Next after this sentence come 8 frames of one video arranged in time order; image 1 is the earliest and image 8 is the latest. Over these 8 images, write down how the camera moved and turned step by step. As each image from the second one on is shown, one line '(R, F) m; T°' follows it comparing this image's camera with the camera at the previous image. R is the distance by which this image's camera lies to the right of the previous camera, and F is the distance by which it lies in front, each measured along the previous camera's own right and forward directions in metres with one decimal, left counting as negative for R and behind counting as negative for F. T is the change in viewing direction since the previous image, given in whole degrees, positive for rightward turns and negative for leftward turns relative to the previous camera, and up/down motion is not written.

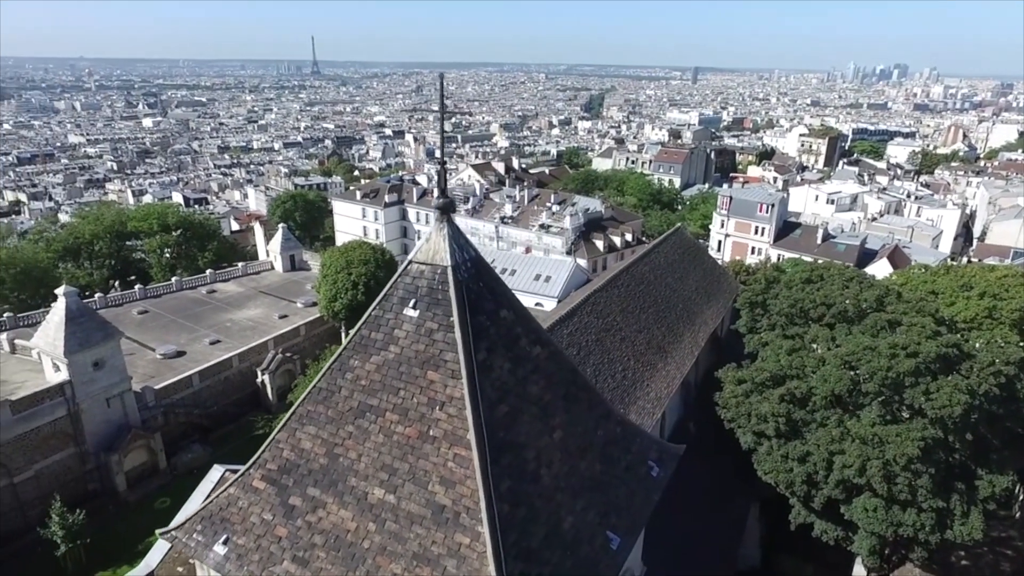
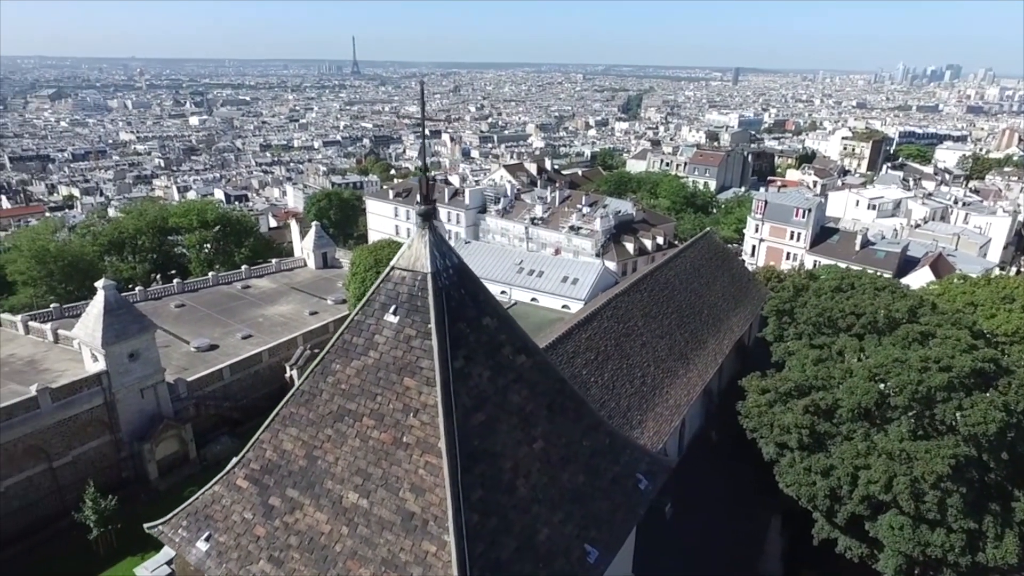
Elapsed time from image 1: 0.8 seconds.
(+0.5, 0.0) m; -3°
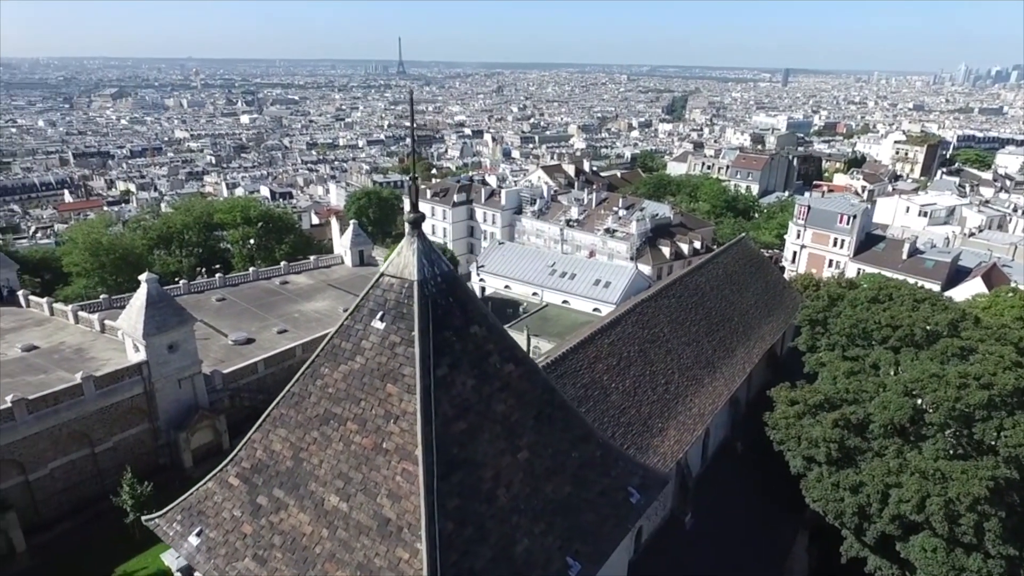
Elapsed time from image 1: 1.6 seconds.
(+0.5, 0.0) m; -4°
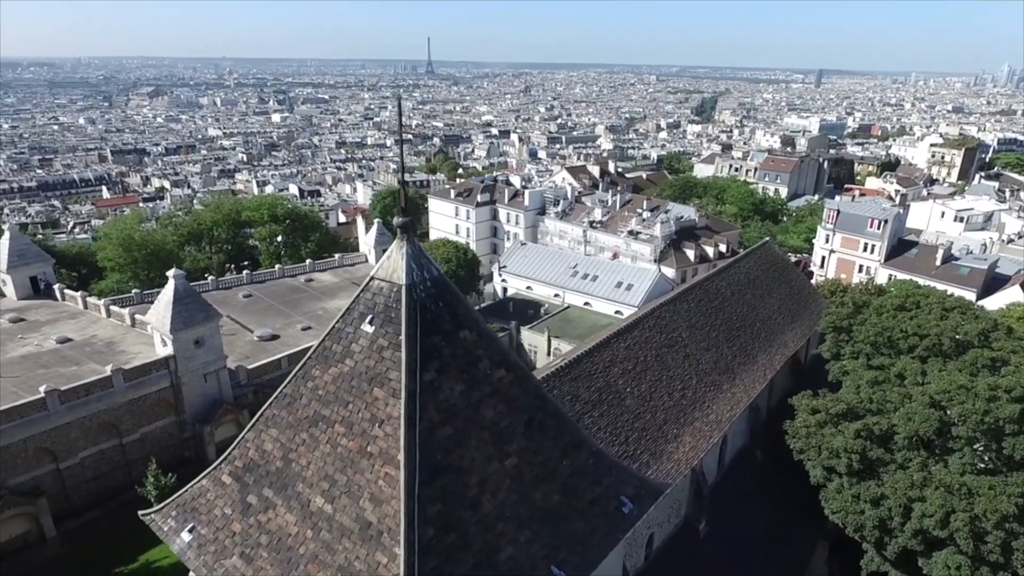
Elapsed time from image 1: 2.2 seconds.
(+0.3, +0.1) m; -2°
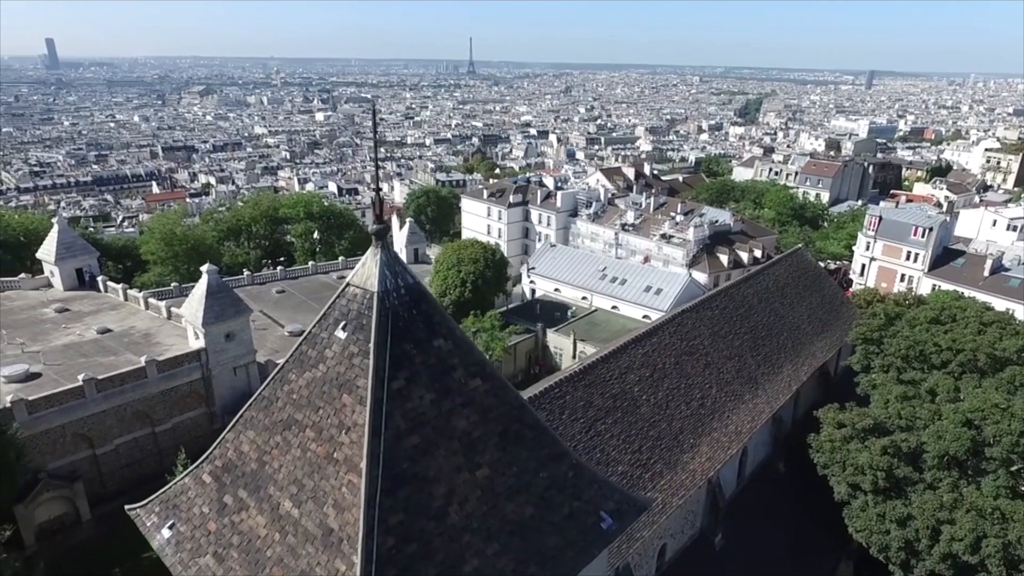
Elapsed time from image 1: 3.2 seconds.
(+0.5, +0.1) m; -3°
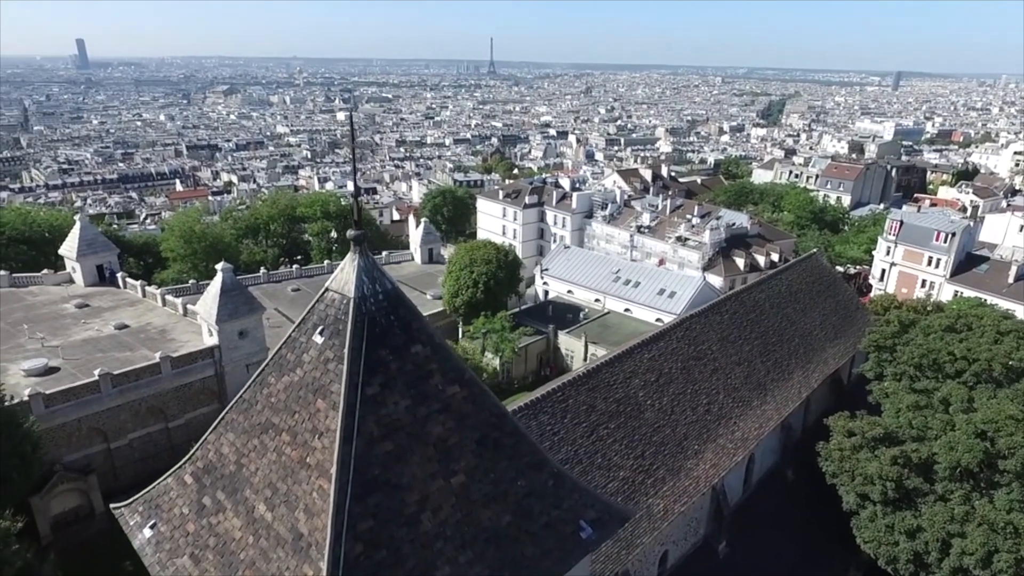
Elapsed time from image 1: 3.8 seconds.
(+0.4, 0.0) m; -2°
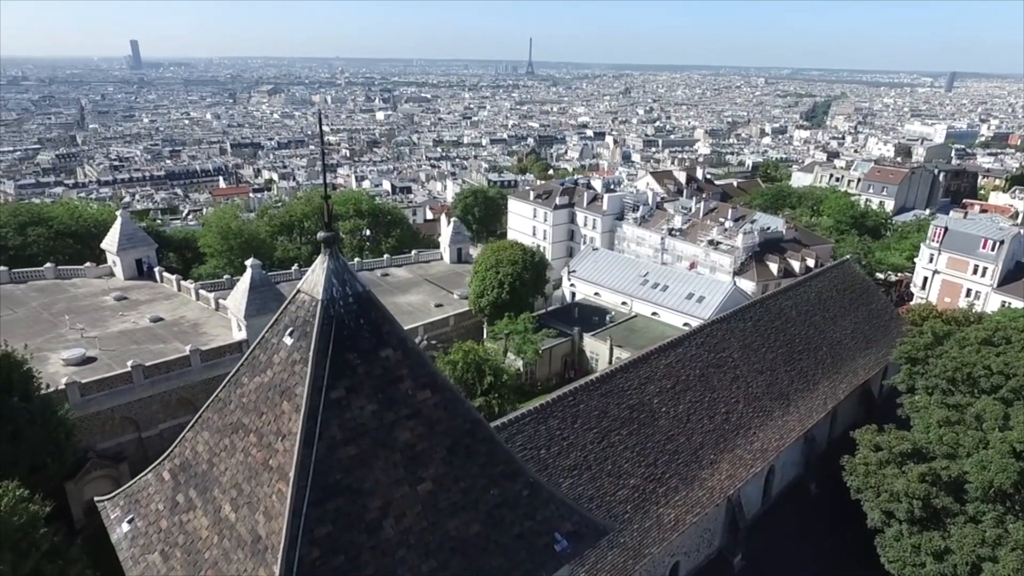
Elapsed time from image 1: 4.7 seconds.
(+0.5, +0.1) m; -3°
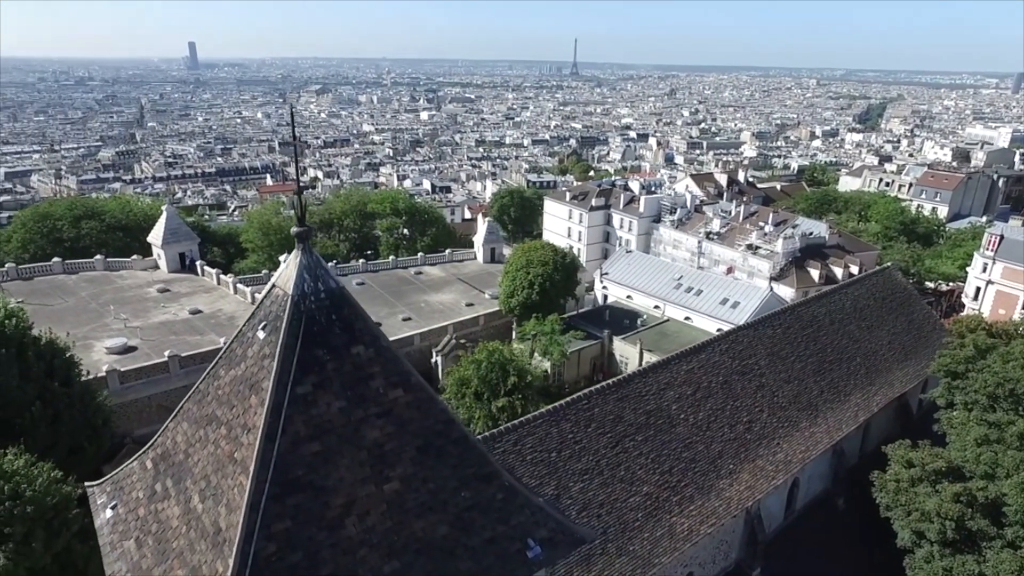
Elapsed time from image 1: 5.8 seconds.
(+0.6, +0.1) m; -4°
